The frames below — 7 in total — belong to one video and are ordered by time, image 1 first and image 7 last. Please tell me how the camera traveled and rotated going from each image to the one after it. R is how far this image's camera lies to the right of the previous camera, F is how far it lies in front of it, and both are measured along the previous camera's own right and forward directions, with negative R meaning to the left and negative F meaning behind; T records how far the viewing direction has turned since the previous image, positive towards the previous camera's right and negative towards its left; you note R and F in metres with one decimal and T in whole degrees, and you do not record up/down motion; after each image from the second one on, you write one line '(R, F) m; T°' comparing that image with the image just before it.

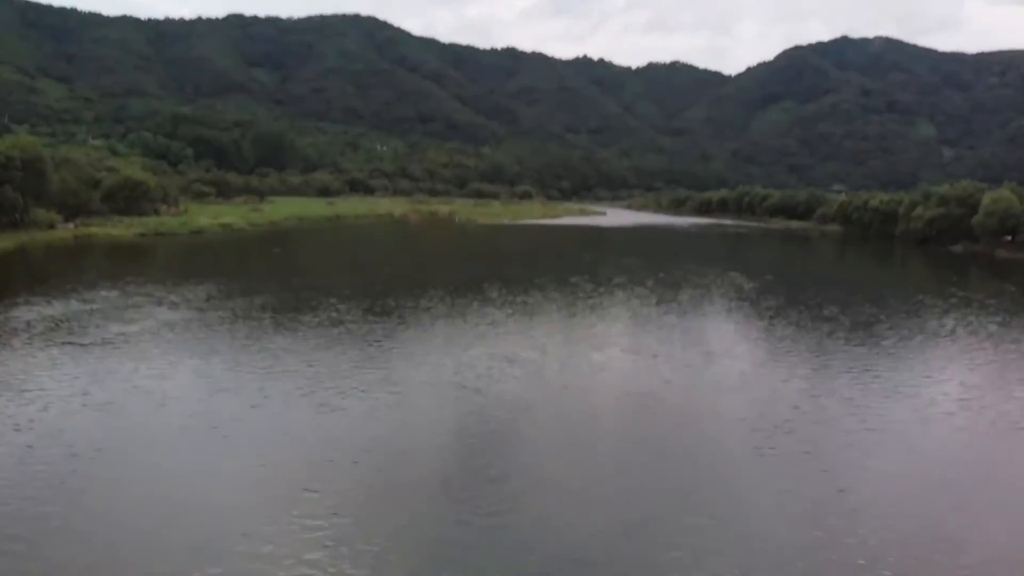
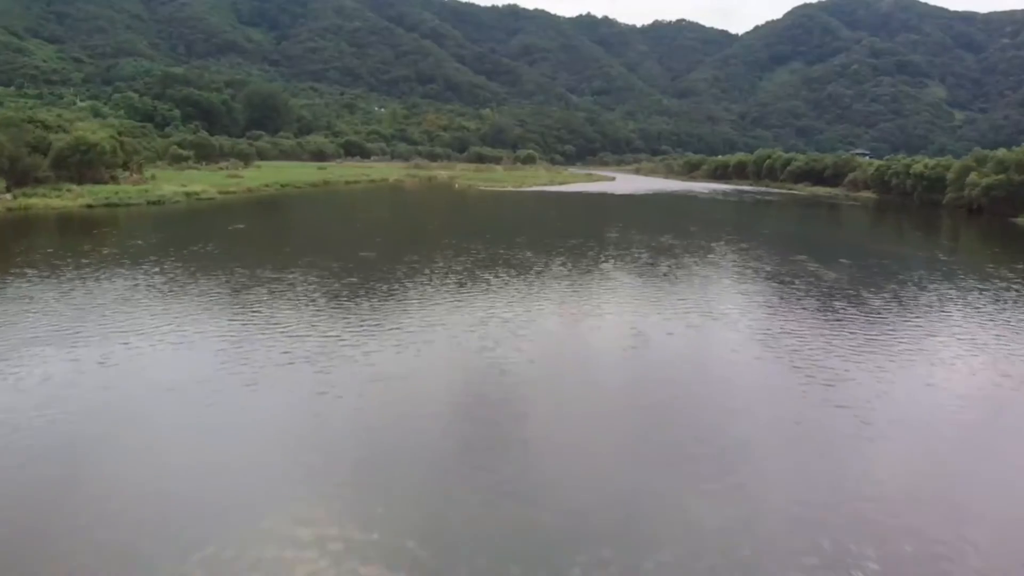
(-0.1, +2.8) m; 0°
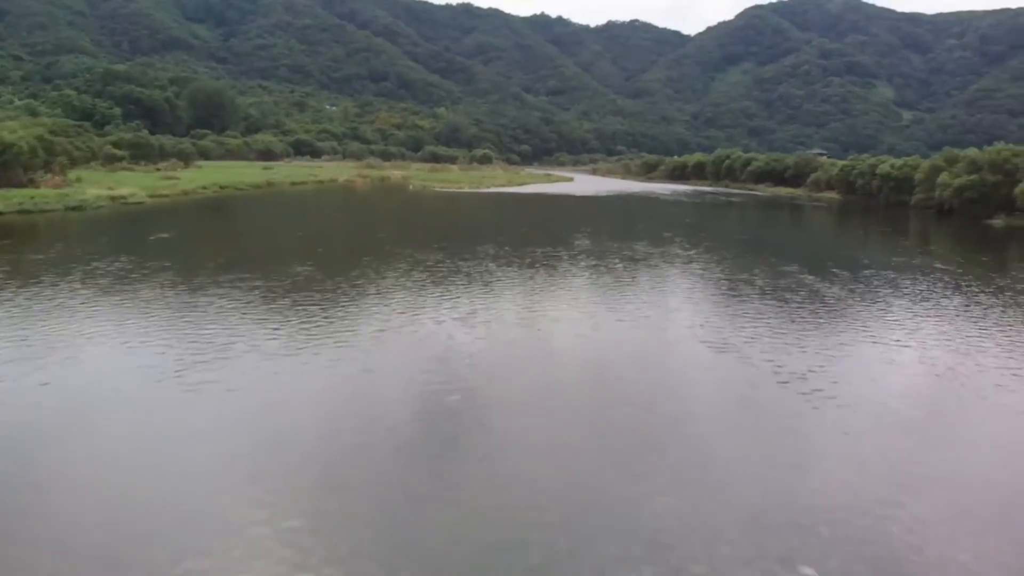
(0.0, +1.4) m; +3°
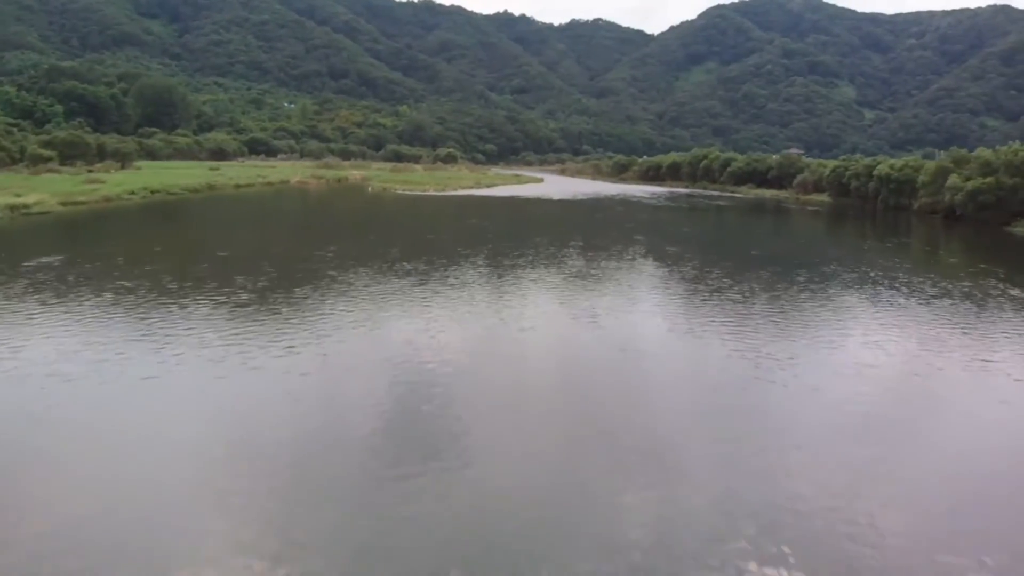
(-0.1, +2.5) m; +2°
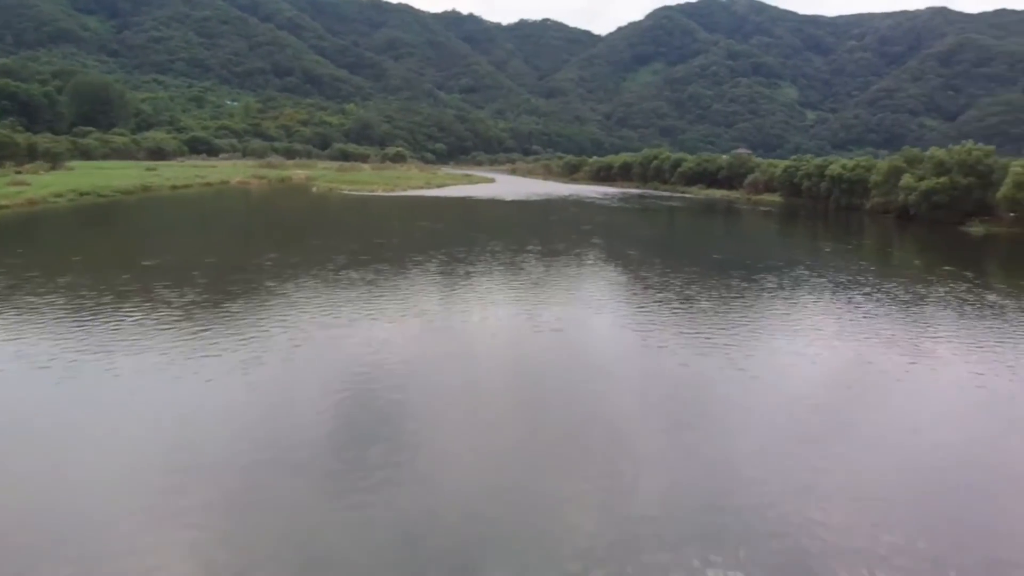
(-0.1, +0.7) m; +3°
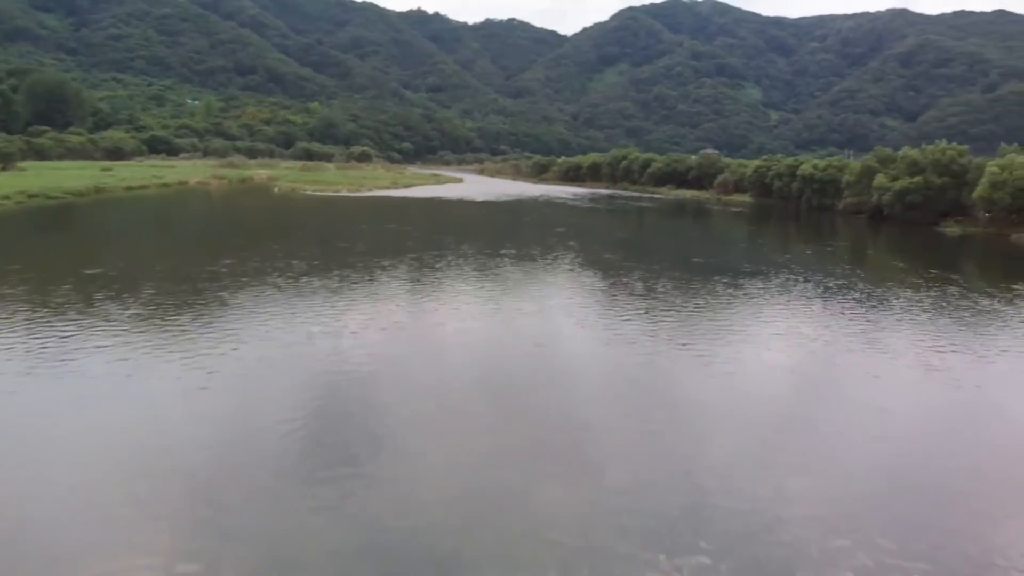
(-0.1, +0.6) m; +2°
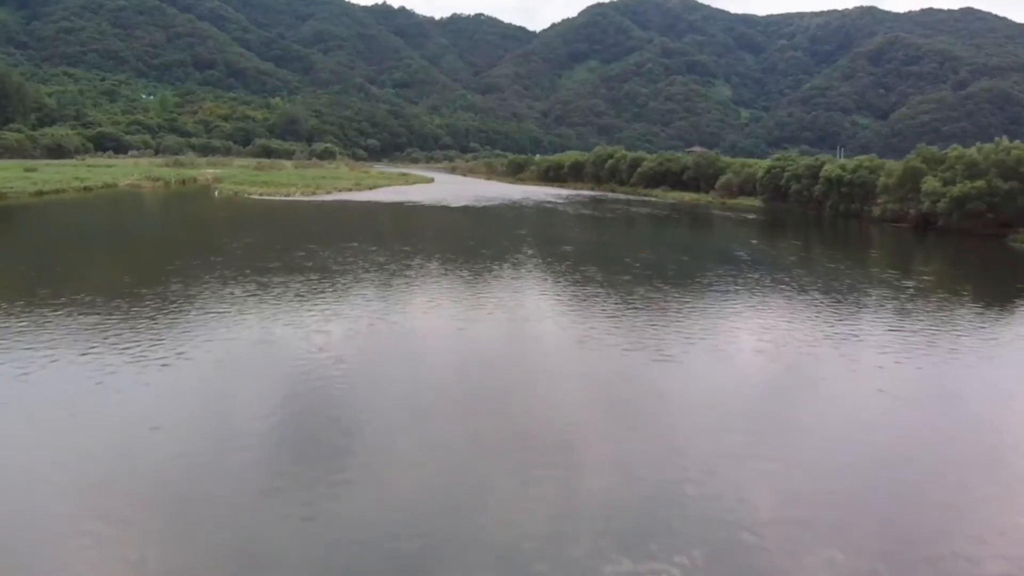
(-0.4, +3.4) m; +2°
